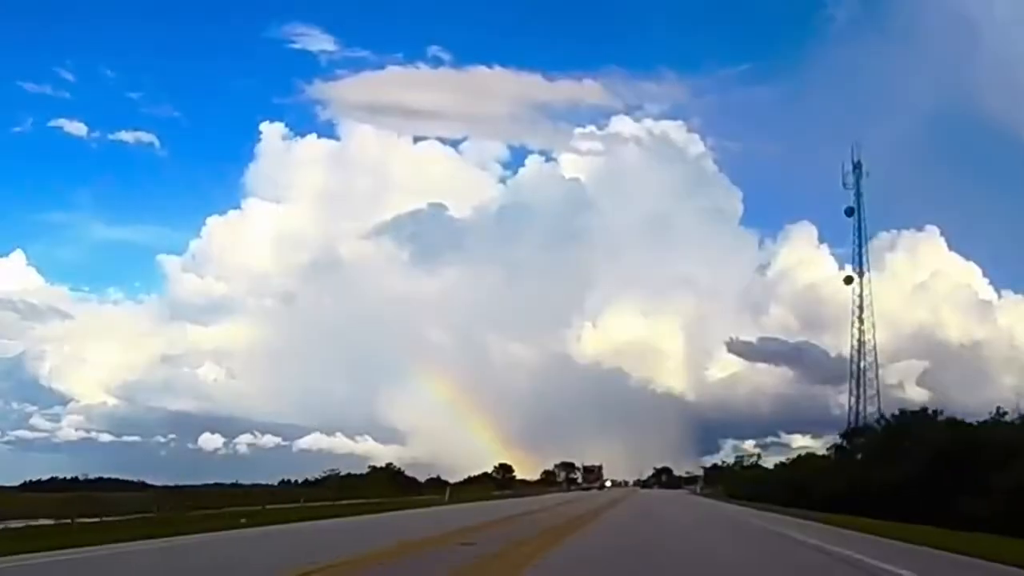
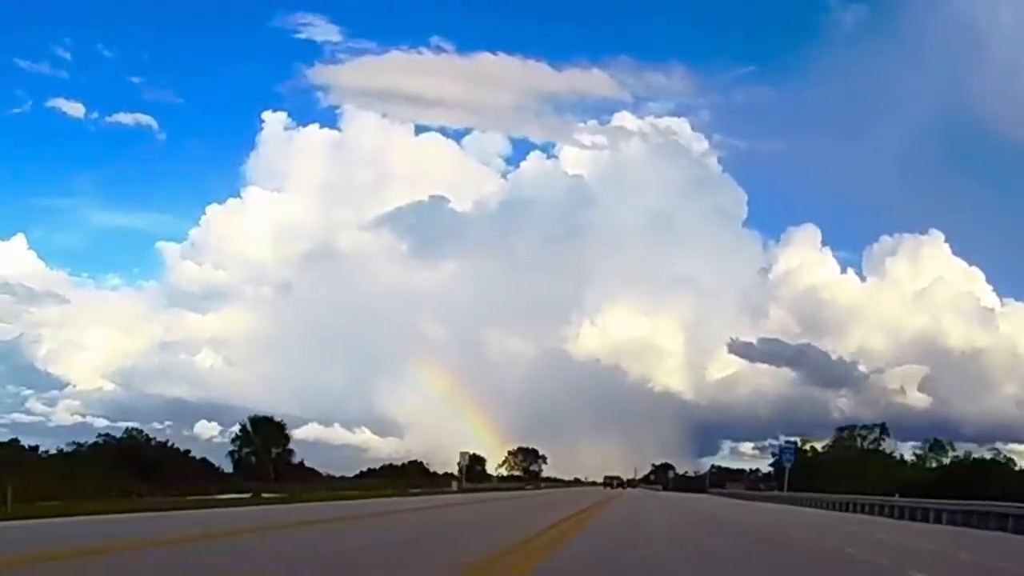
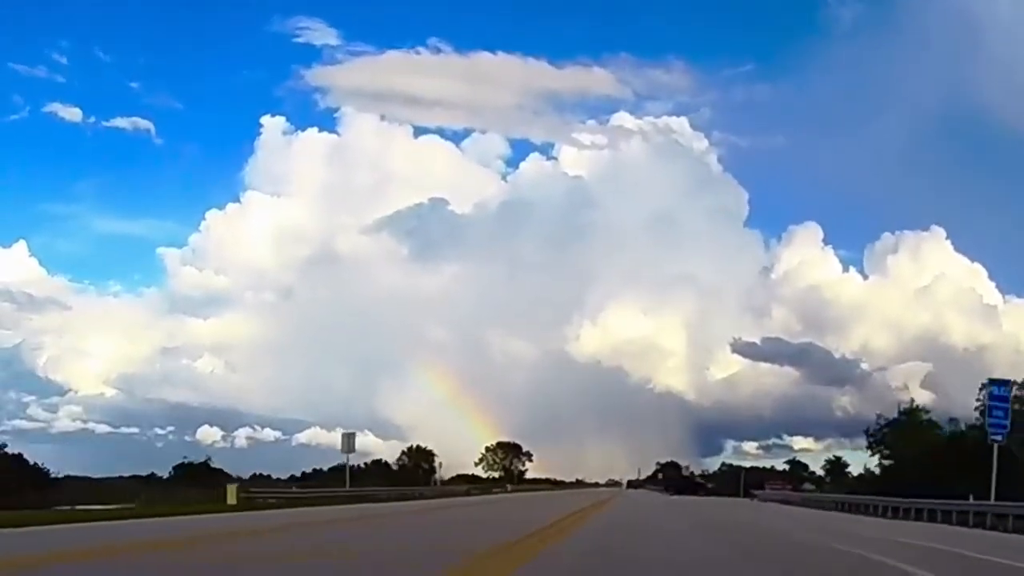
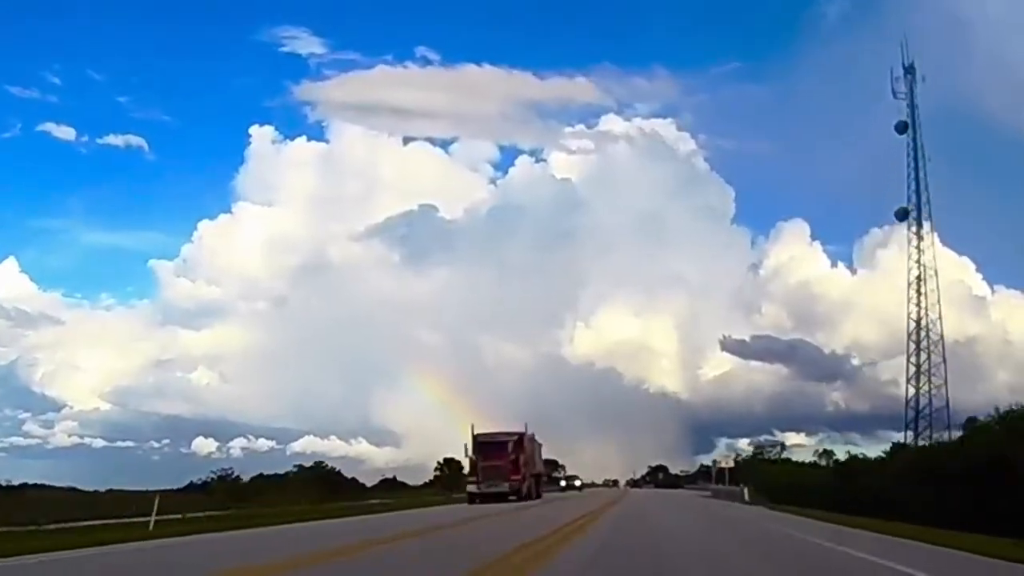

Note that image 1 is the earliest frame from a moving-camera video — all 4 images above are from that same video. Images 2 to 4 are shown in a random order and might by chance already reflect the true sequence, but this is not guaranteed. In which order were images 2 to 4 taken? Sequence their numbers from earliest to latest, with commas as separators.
4, 2, 3
